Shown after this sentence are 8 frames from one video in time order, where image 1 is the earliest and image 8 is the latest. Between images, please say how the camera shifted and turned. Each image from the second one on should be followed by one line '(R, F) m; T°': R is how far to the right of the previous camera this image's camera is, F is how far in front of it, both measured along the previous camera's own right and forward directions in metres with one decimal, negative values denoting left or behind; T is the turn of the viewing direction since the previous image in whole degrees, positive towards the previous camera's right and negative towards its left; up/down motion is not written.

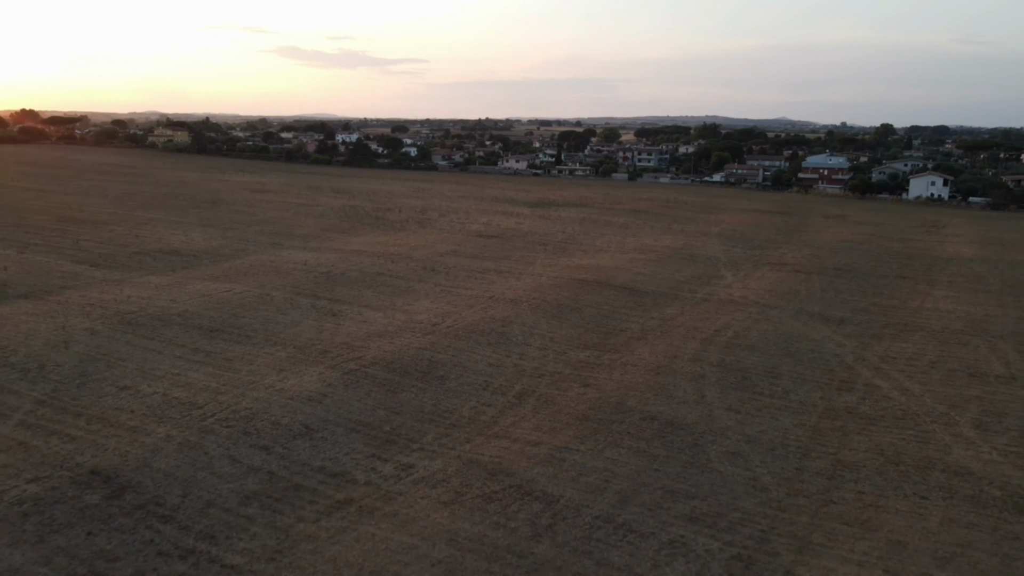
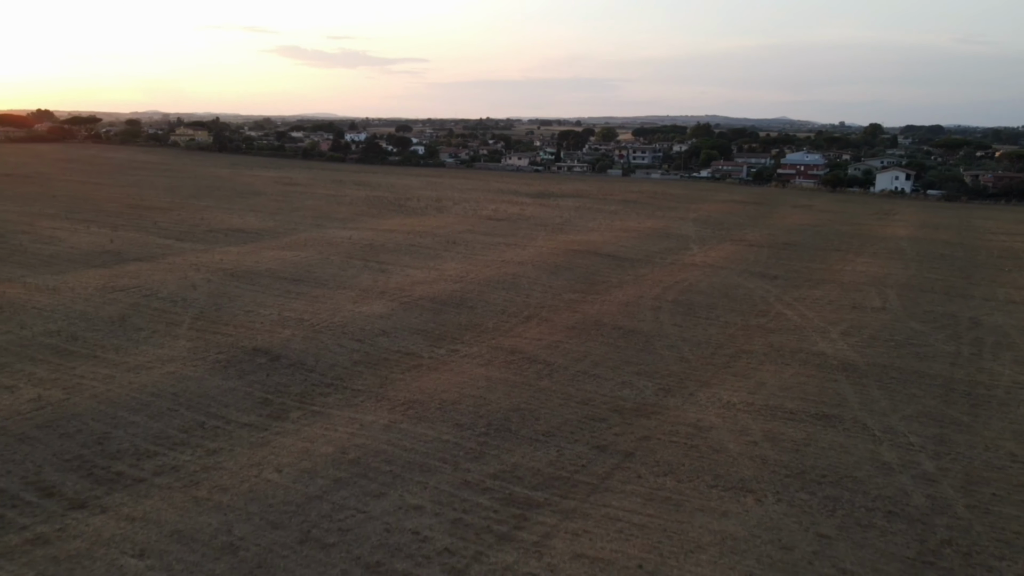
(-0.2, -4.4) m; 0°
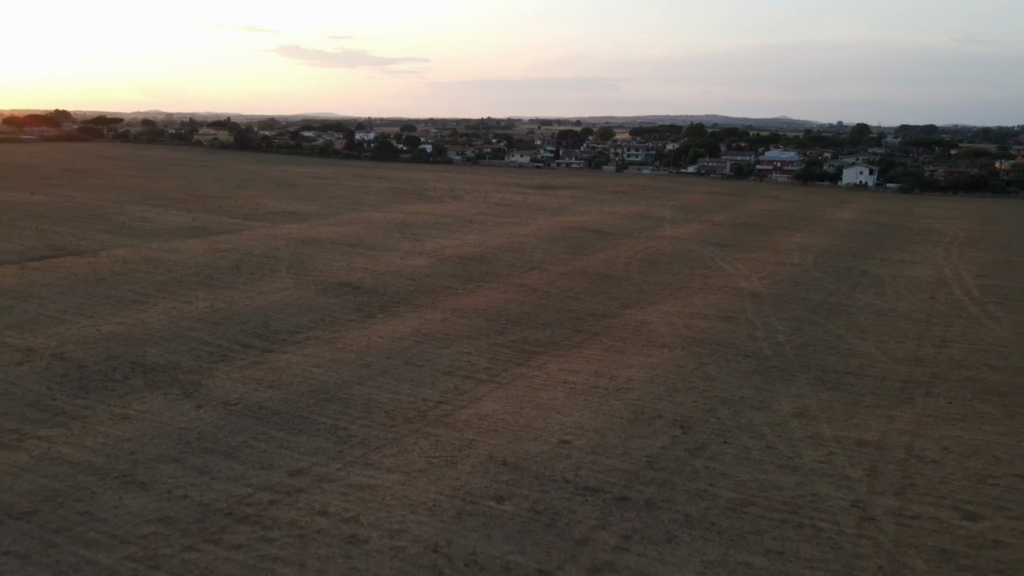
(-0.2, -5.2) m; 0°
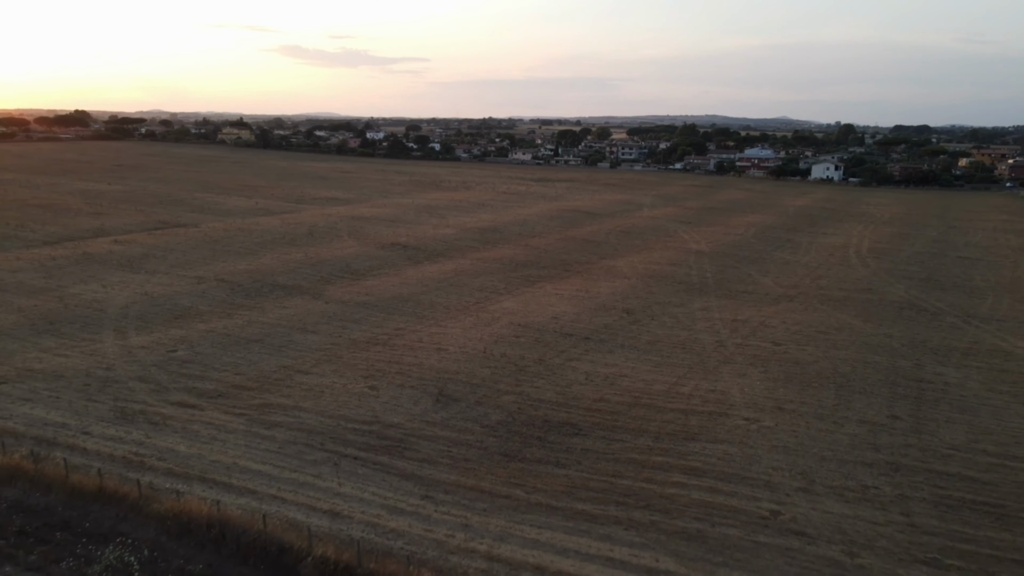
(-0.3, -6.1) m; 0°
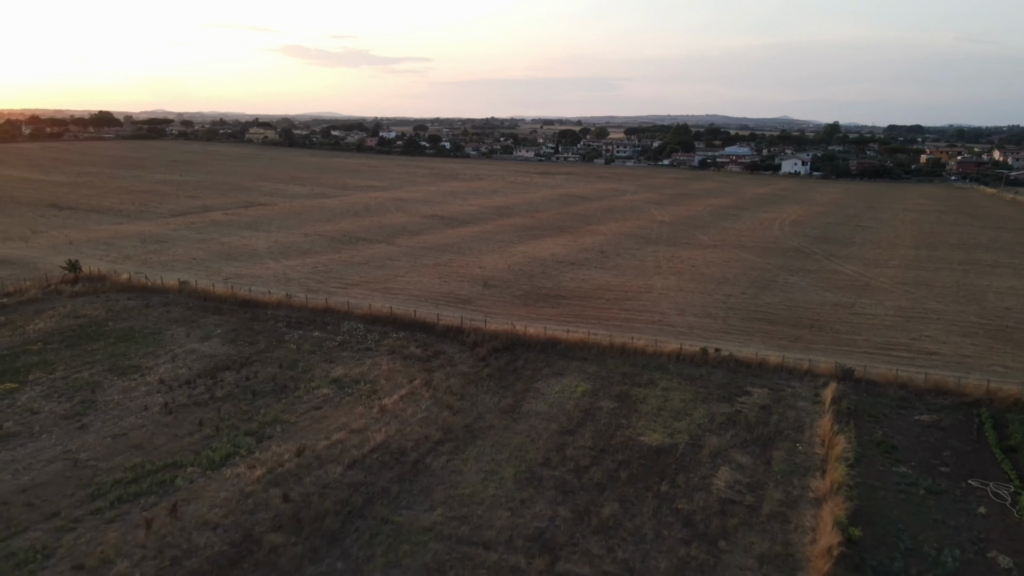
(-0.4, -7.8) m; 0°
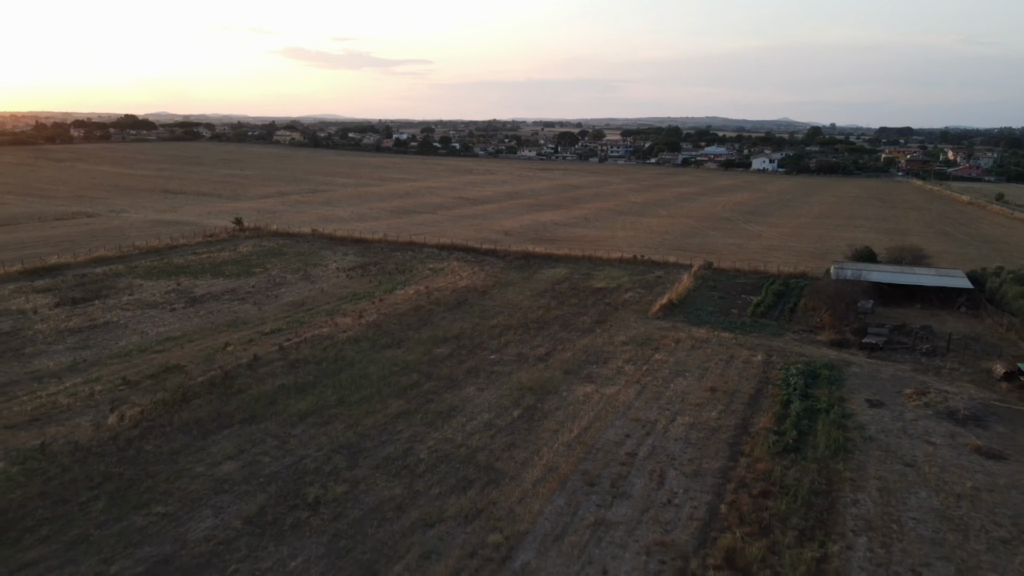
(-0.5, -9.6) m; 0°
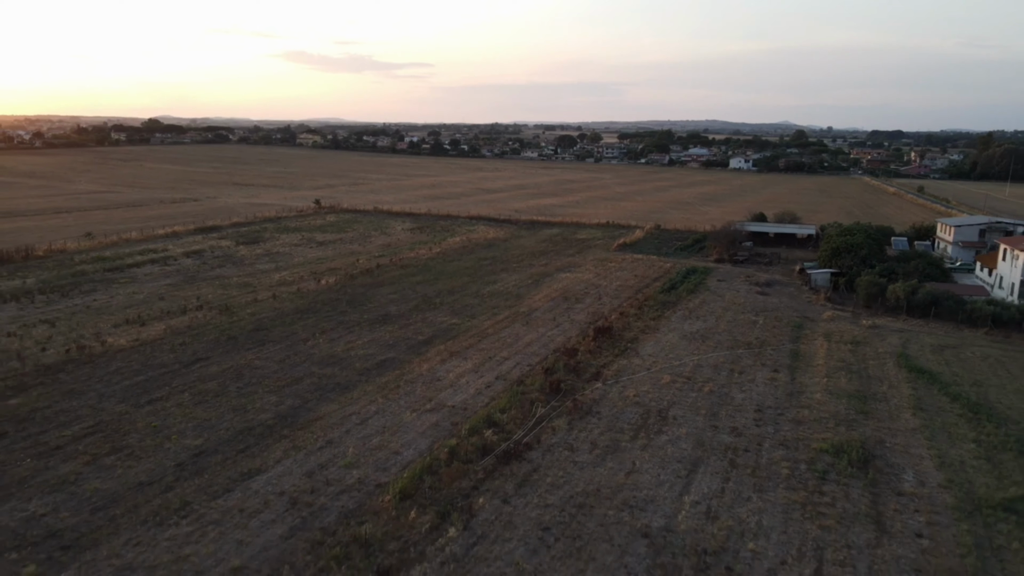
(-0.4, -9.6) m; 0°
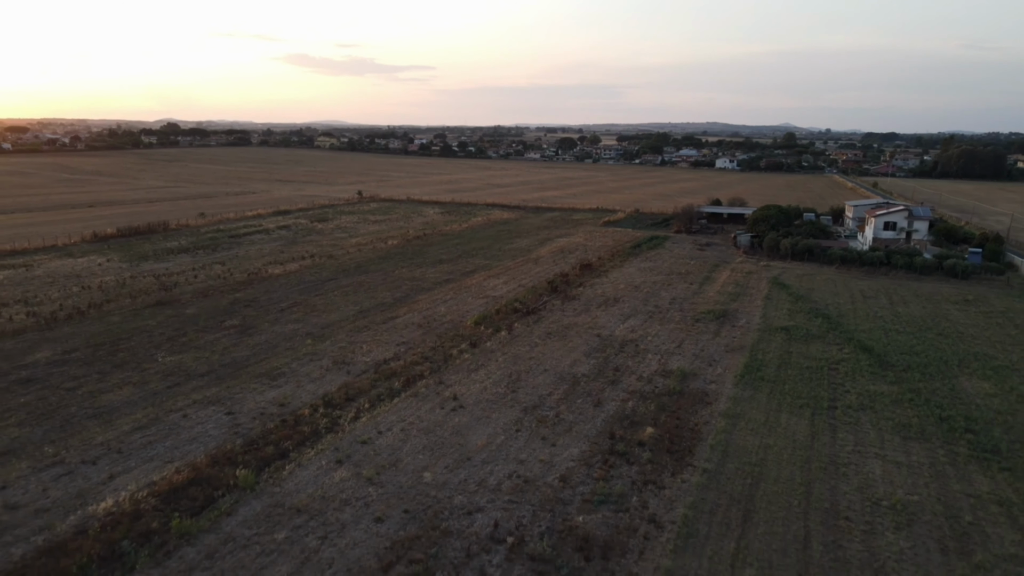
(-0.5, -7.9) m; 0°
